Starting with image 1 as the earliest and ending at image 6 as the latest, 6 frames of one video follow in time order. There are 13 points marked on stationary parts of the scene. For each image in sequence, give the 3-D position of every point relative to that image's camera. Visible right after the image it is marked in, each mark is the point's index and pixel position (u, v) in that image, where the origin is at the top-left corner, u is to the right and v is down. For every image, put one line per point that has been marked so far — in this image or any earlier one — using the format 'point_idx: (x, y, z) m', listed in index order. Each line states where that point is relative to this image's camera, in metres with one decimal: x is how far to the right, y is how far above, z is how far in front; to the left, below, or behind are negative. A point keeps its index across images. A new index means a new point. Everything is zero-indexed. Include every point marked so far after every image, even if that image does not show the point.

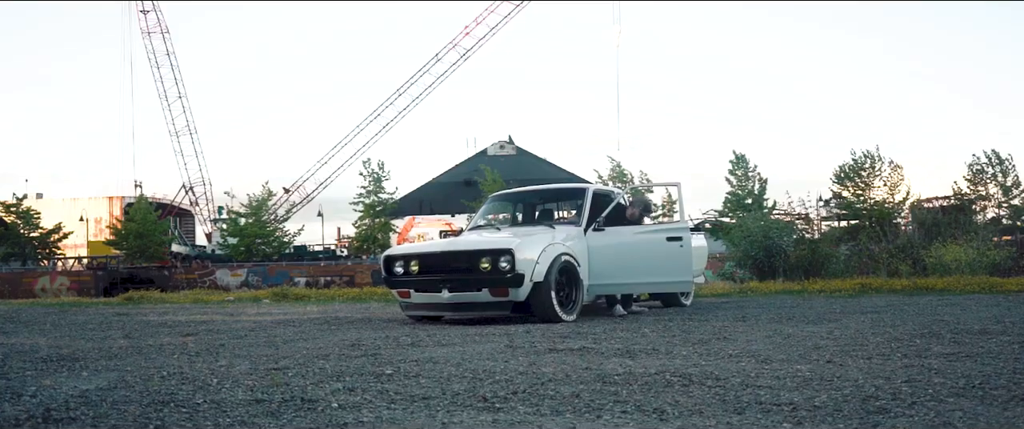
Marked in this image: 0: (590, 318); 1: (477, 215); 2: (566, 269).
0: (+0.8, -1.0, +9.9) m
1: (-0.3, 0.0, +11.6) m
2: (+0.5, -0.5, +10.1) m
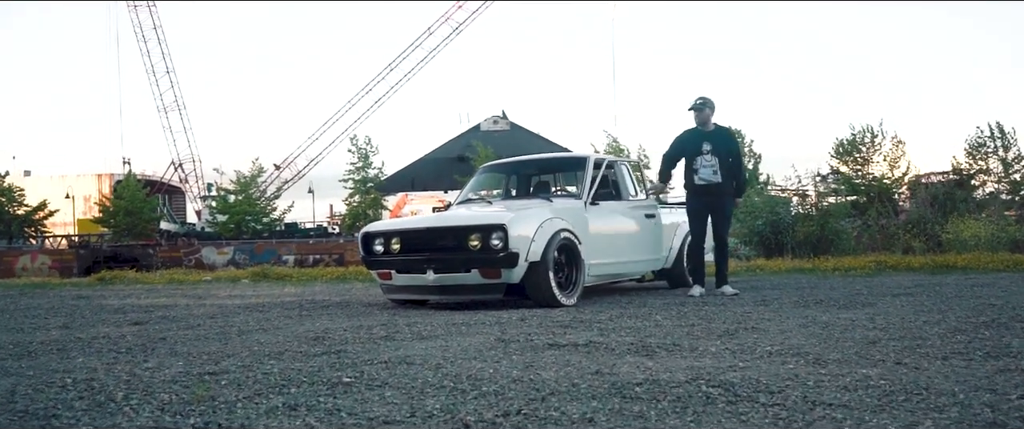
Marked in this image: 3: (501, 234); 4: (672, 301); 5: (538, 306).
0: (+0.7, -0.8, +8.8) m
1: (-0.4, +0.3, +10.5) m
2: (+0.5, -0.3, +9.0) m
3: (-0.1, -0.2, +8.5) m
4: (+1.3, -0.7, +8.5) m
5: (+0.2, -0.8, +8.8) m
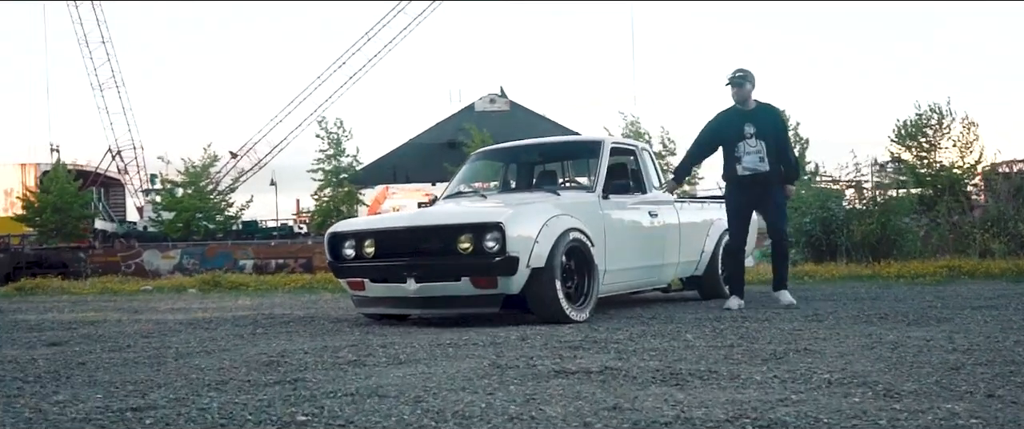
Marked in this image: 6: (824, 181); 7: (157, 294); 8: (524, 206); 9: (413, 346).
0: (+0.7, -0.8, +7.4) m
1: (-0.5, +0.3, +9.1) m
2: (+0.5, -0.3, +7.6) m
3: (-0.1, -0.1, +7.0) m
4: (+1.3, -0.7, +7.1) m
5: (+0.2, -0.8, +7.3) m
6: (+4.8, +0.5, +17.1) m
7: (-5.0, -1.1, +14.6) m
8: (+0.1, +0.1, +7.4) m
9: (-0.5, -0.7, +5.7) m
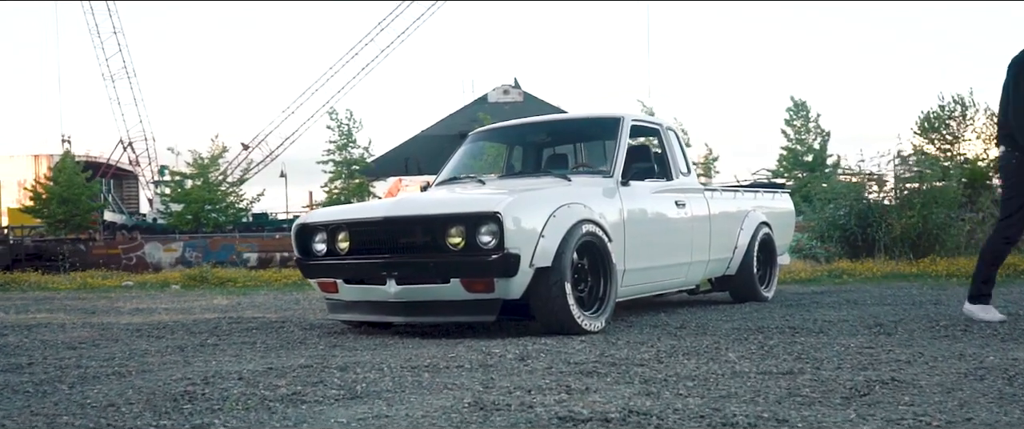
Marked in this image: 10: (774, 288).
0: (+0.7, -0.7, +6.1) m
1: (-0.5, +0.4, +7.8) m
2: (+0.5, -0.2, +6.3) m
3: (-0.1, -0.1, +5.8) m
4: (+1.3, -0.7, +5.8) m
5: (+0.2, -0.7, +6.1) m
6: (+5.0, +0.6, +15.8) m
7: (-4.9, -1.0, +13.4) m
8: (+0.1, +0.1, +6.1) m
9: (-0.6, -0.7, +4.4) m
10: (+2.3, -0.6, +9.0) m
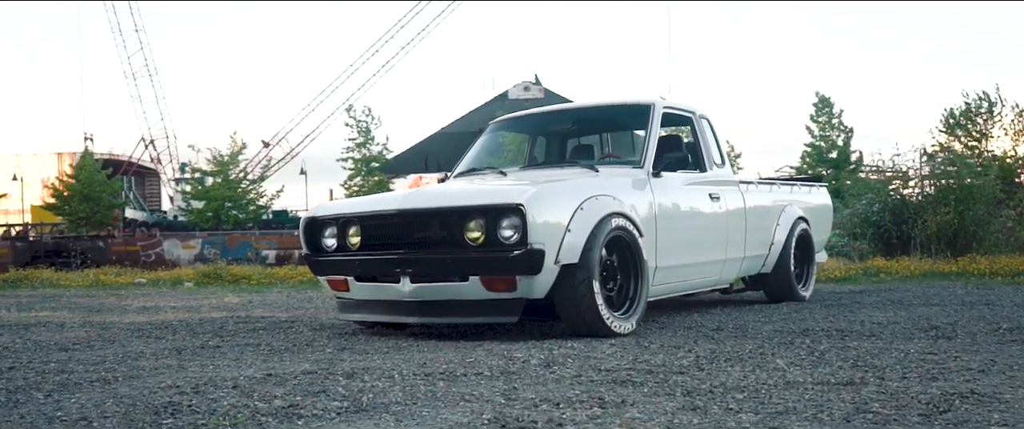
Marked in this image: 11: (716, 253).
0: (+0.8, -0.7, +5.7) m
1: (-0.3, +0.4, +7.4) m
2: (+0.6, -0.2, +5.9) m
3: (0.0, 0.0, +5.3) m
4: (+1.4, -0.6, +5.4) m
5: (+0.3, -0.7, +5.6) m
6: (+5.3, +0.7, +15.2) m
7: (-4.6, -0.9, +13.0) m
8: (+0.2, +0.2, +5.6) m
9: (-0.5, -0.6, +4.0) m
10: (+2.5, -0.6, +8.5) m
11: (+1.4, -0.3, +7.1) m
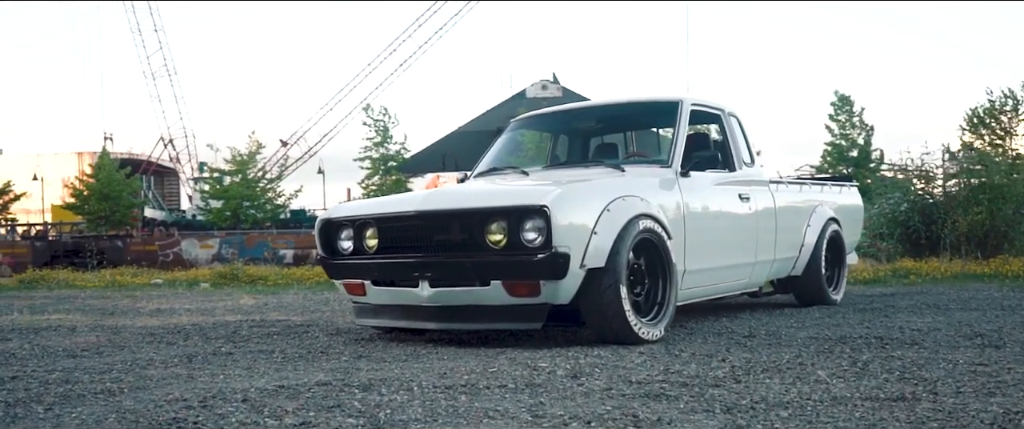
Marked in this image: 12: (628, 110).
0: (+0.9, -0.7, +5.4) m
1: (-0.1, +0.4, +7.1) m
2: (+0.7, -0.2, +5.6) m
3: (+0.1, 0.0, +5.1) m
4: (+1.5, -0.6, +5.1) m
5: (+0.5, -0.7, +5.4) m
6: (+5.6, +0.7, +14.9) m
7: (-4.4, -0.9, +12.9) m
8: (+0.3, +0.2, +5.4) m
9: (-0.4, -0.6, +3.8) m
10: (+2.7, -0.6, +8.2) m
11: (+1.6, -0.3, +6.9) m
12: (+0.8, +0.7, +6.9) m
